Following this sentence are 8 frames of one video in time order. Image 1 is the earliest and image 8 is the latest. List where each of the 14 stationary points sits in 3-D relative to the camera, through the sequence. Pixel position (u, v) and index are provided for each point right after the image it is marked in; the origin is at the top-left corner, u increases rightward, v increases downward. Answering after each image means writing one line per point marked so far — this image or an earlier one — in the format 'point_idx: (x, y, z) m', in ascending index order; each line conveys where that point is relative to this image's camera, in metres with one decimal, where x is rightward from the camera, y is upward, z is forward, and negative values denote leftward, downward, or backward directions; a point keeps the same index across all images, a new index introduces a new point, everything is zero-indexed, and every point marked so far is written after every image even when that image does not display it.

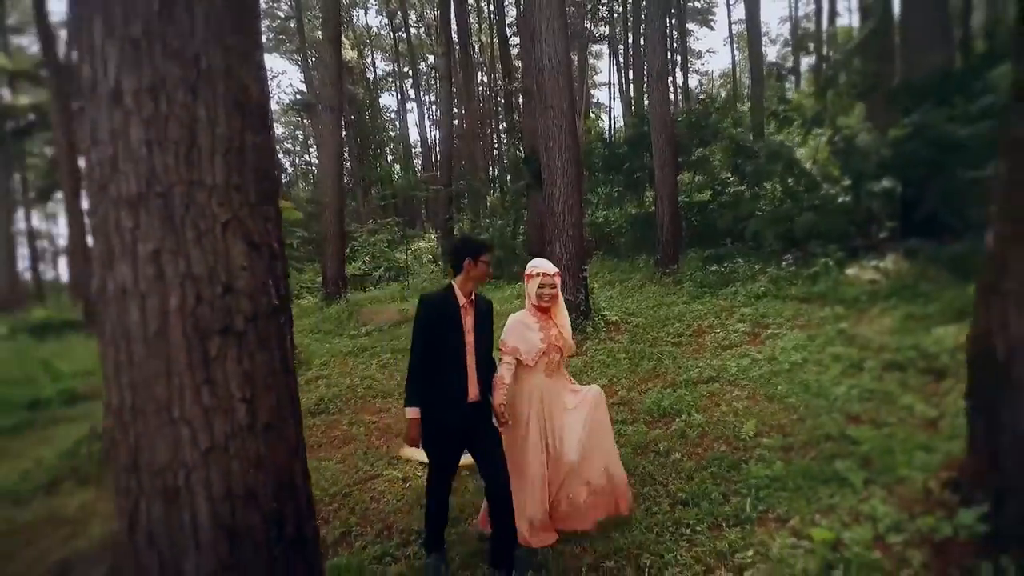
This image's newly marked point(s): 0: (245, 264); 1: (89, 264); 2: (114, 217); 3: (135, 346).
0: (-0.7, +0.1, +1.7) m
1: (-1.1, +0.1, +1.7) m
2: (-1.0, +0.2, +1.7) m
3: (-1.0, -0.2, +1.7) m
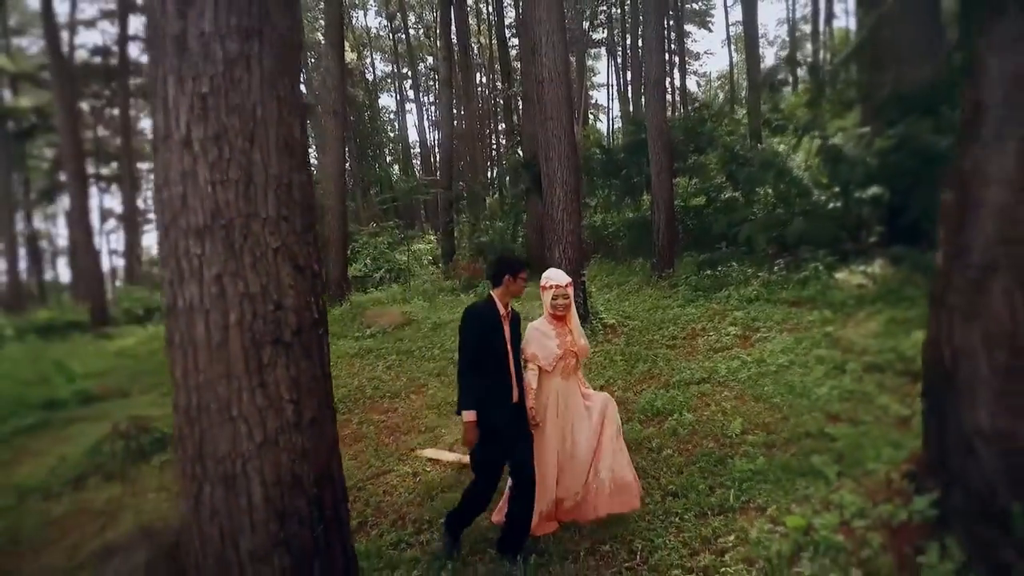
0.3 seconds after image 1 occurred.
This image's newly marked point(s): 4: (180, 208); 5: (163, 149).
0: (-0.7, 0.0, +2.0) m
1: (-1.1, 0.0, +2.0) m
2: (-1.0, +0.1, +1.9) m
3: (-1.0, -0.2, +2.0) m
4: (-1.0, +0.2, +1.9) m
5: (-1.1, +0.4, +2.0) m
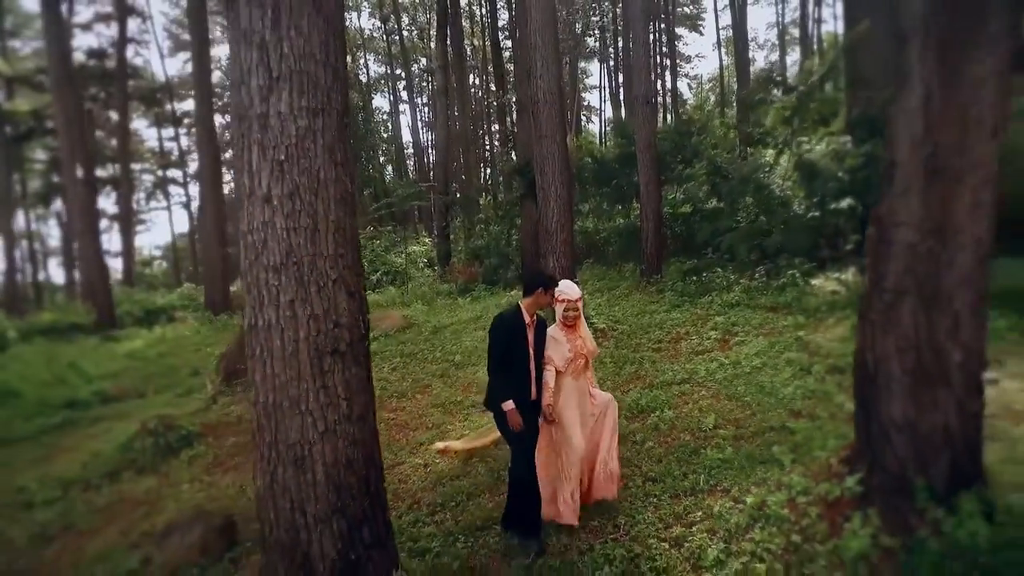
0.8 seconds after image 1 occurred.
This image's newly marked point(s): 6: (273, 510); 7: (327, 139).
0: (-0.7, -0.1, +2.6) m
1: (-1.1, -0.1, +2.5) m
2: (-1.0, 0.0, +2.5) m
3: (-0.9, -0.3, +2.5) m
4: (-1.0, +0.2, +2.5) m
5: (-1.0, +0.3, +2.5) m
6: (-1.0, -0.9, +2.6) m
7: (-0.7, +0.6, +2.5) m
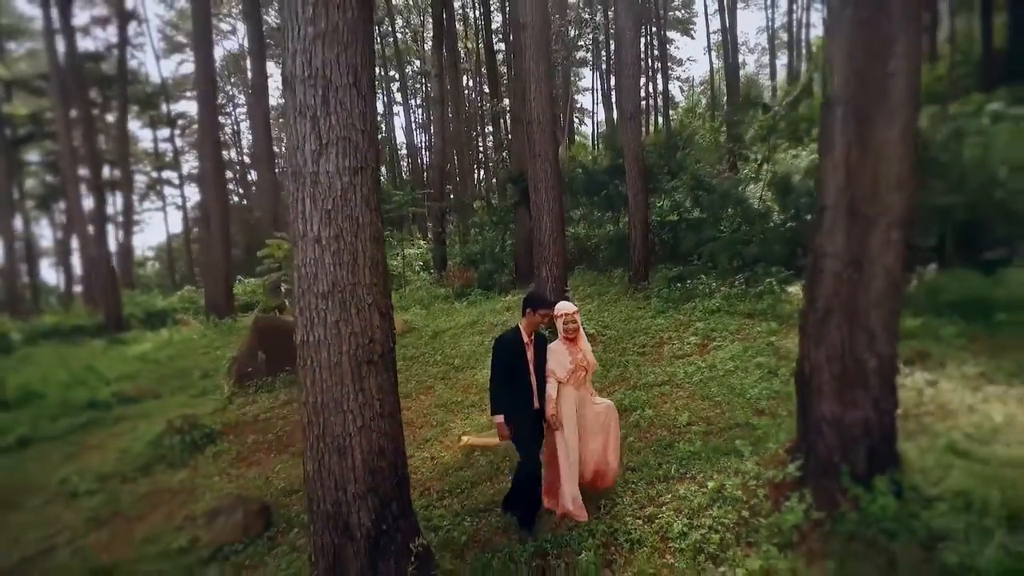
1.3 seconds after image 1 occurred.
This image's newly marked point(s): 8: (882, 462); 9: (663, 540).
0: (-0.7, -0.2, +3.2) m
1: (-1.1, -0.2, +3.1) m
2: (-1.0, -0.1, +3.1) m
3: (-0.9, -0.4, +3.1) m
4: (-1.0, 0.0, +3.1) m
5: (-1.0, +0.2, +3.1) m
6: (-1.0, -1.0, +3.2) m
7: (-0.7, +0.5, +3.1) m
8: (+2.1, -1.0, +3.5) m
9: (+0.9, -1.4, +3.6) m
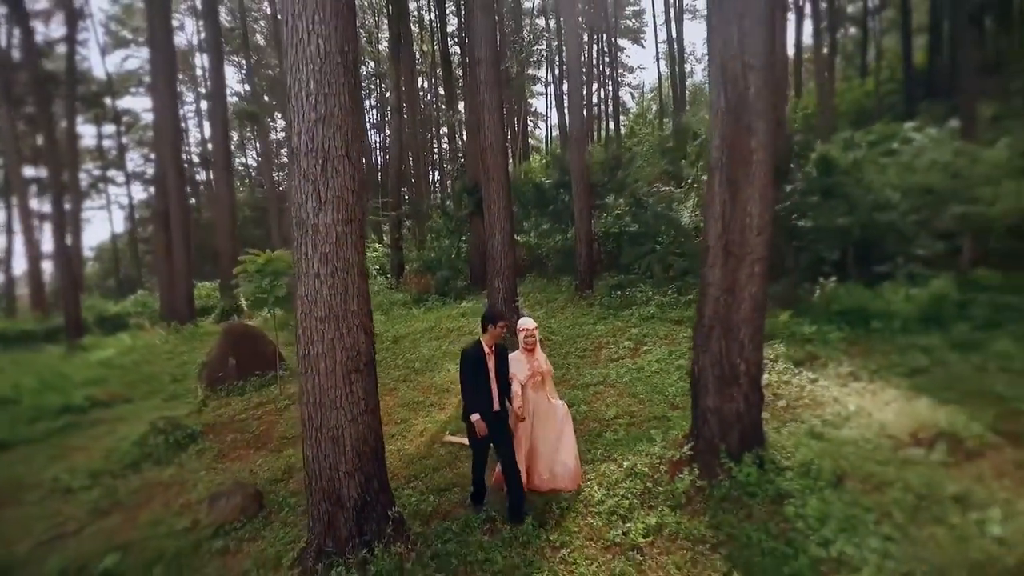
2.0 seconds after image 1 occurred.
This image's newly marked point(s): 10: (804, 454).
0: (-1.0, -0.3, +4.1) m
1: (-1.4, -0.3, +4.0) m
2: (-1.3, -0.2, +4.0) m
3: (-1.2, -0.6, +4.0) m
4: (-1.3, -0.1, +4.0) m
5: (-1.3, +0.1, +4.0) m
6: (-1.3, -1.2, +4.1) m
7: (-1.0, +0.3, +4.0) m
8: (+1.8, -1.1, +4.6) m
9: (+0.5, -1.6, +4.6) m
10: (+2.2, -1.2, +4.7) m
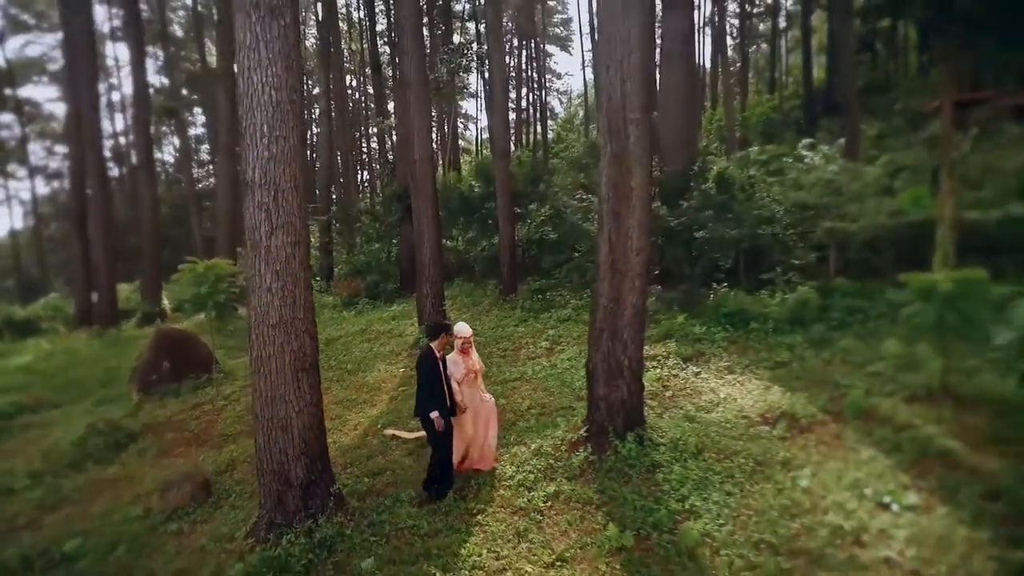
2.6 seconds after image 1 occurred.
0: (-1.5, -0.4, +4.8) m
1: (-1.9, -0.4, +4.7) m
2: (-1.8, -0.3, +4.7) m
3: (-1.8, -0.7, +4.7) m
4: (-1.8, -0.2, +4.7) m
5: (-1.9, 0.0, +4.7) m
6: (-1.9, -1.3, +4.7) m
7: (-1.6, +0.2, +4.7) m
8: (+1.1, -1.2, +5.6) m
9: (-0.1, -1.7, +5.5) m
10: (+1.5, -1.3, +5.7) m
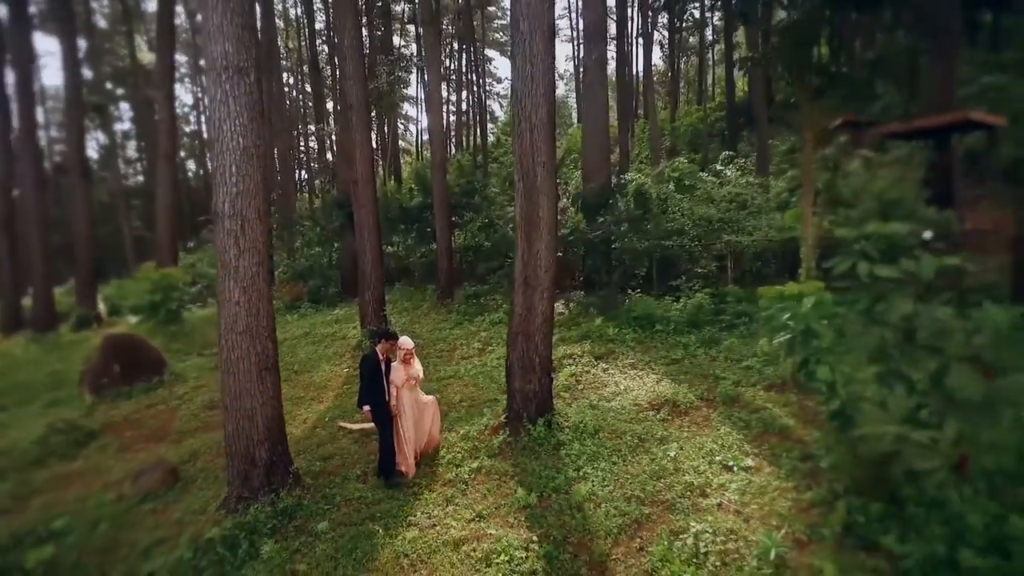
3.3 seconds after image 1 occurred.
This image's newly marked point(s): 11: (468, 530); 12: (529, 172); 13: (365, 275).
0: (-2.2, -0.6, +5.7) m
1: (-2.6, -0.6, +5.6) m
2: (-2.5, -0.4, +5.6) m
3: (-2.4, -0.8, +5.6) m
4: (-2.5, -0.3, +5.6) m
5: (-2.5, -0.1, +5.6) m
6: (-2.5, -1.4, +5.7) m
7: (-2.3, +0.1, +5.7) m
8: (+0.4, -1.3, +6.8) m
9: (-0.8, -1.8, +6.5) m
10: (+0.7, -1.4, +6.9) m
11: (-0.4, -2.0, +5.2) m
12: (+0.2, +1.2, +6.6) m
13: (-2.9, +0.3, +12.4) m
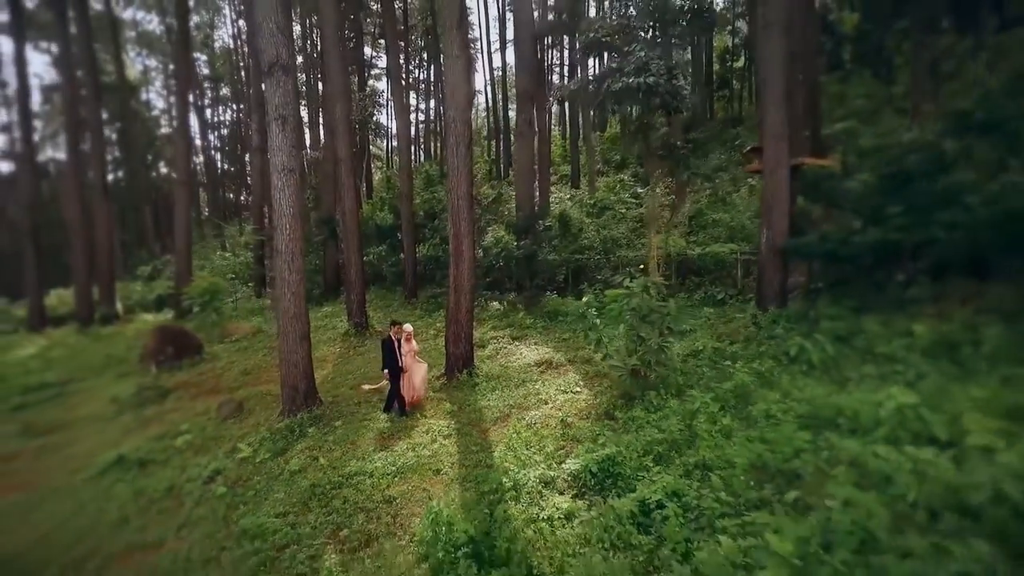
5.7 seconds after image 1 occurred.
0: (-3.3, -0.6, +10.0) m
1: (-3.7, -0.6, +9.9) m
2: (-3.5, -0.5, +9.8) m
3: (-3.5, -0.8, +9.9) m
4: (-3.6, -0.4, +9.8) m
5: (-3.6, -0.2, +9.8) m
6: (-3.6, -1.5, +9.9) m
7: (-3.3, 0.0, +9.9) m
8: (-0.8, -1.4, +11.2) m
9: (-1.9, -1.9, +10.9) m
10: (-0.4, -1.5, +11.4) m
11: (-1.4, -2.0, +9.6) m
12: (-0.9, +1.2, +10.9) m
13: (-4.3, +0.2, +16.7) m
